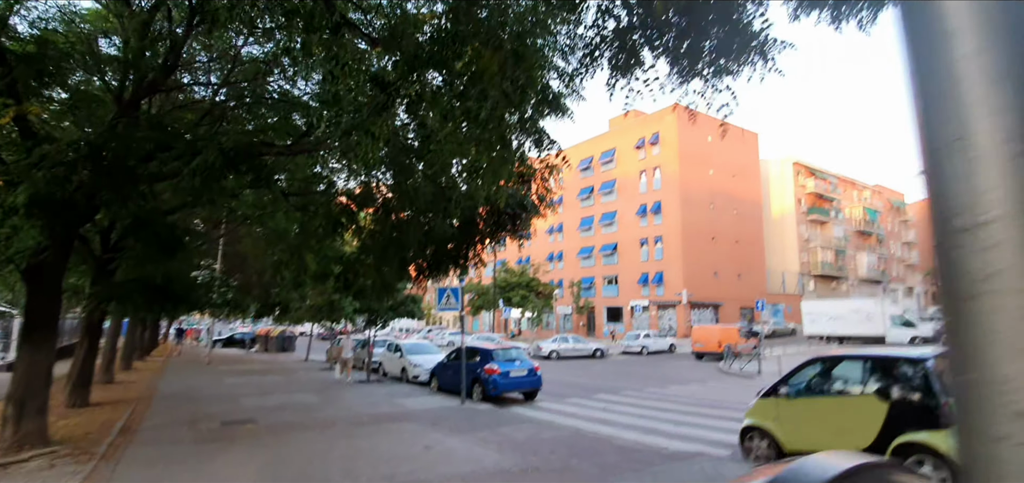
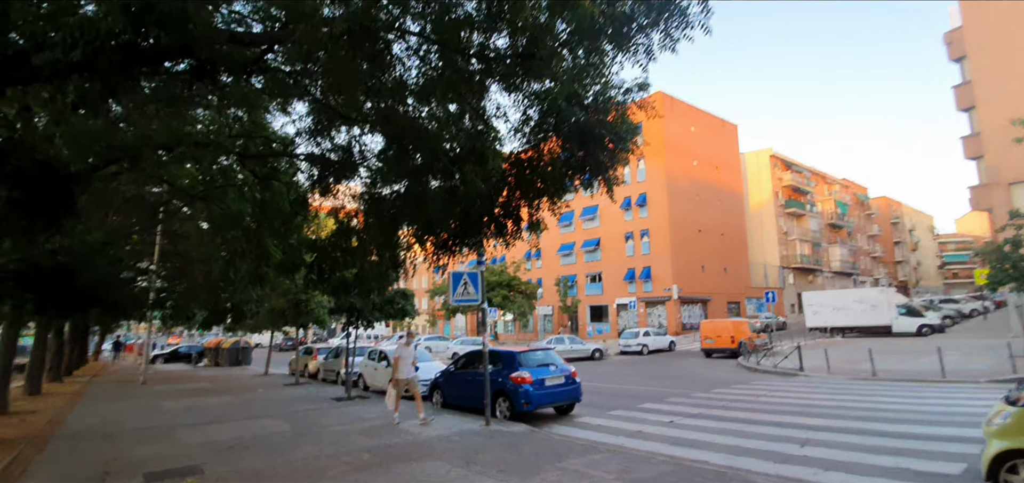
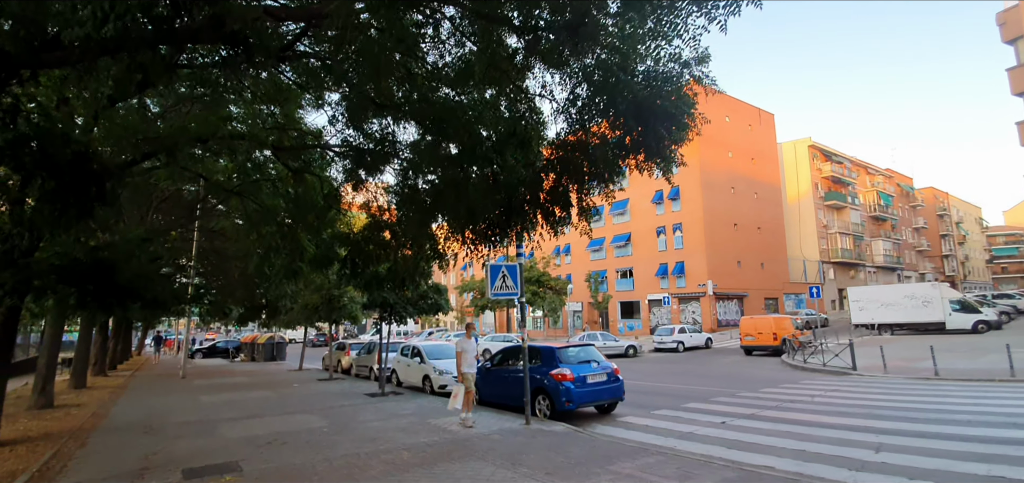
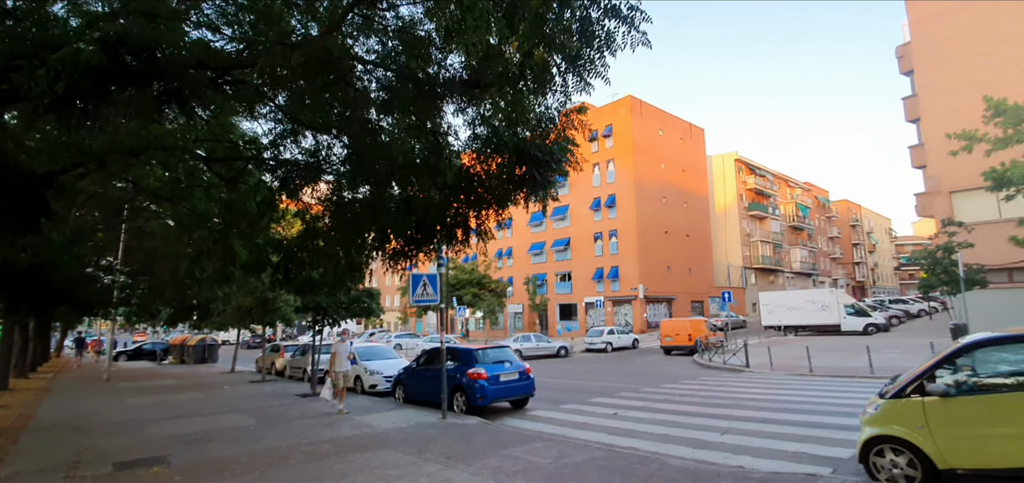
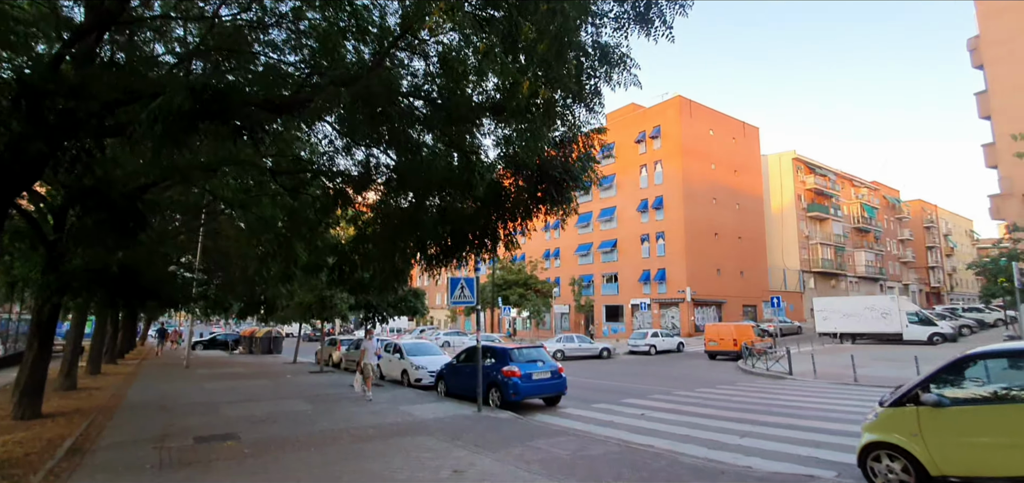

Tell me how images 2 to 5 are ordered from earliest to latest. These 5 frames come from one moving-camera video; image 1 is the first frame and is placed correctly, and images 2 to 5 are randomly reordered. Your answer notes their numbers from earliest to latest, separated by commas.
5, 4, 2, 3
